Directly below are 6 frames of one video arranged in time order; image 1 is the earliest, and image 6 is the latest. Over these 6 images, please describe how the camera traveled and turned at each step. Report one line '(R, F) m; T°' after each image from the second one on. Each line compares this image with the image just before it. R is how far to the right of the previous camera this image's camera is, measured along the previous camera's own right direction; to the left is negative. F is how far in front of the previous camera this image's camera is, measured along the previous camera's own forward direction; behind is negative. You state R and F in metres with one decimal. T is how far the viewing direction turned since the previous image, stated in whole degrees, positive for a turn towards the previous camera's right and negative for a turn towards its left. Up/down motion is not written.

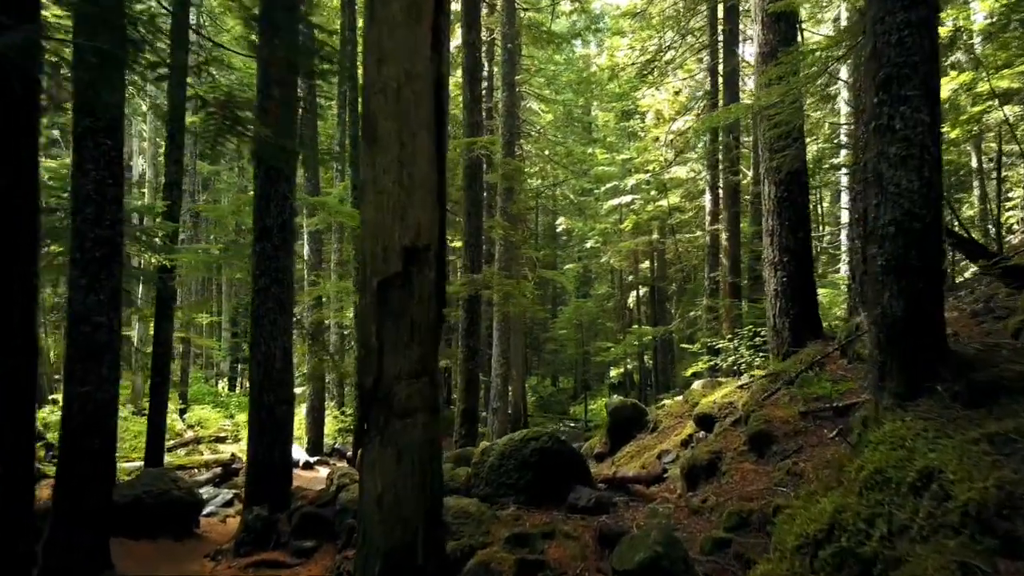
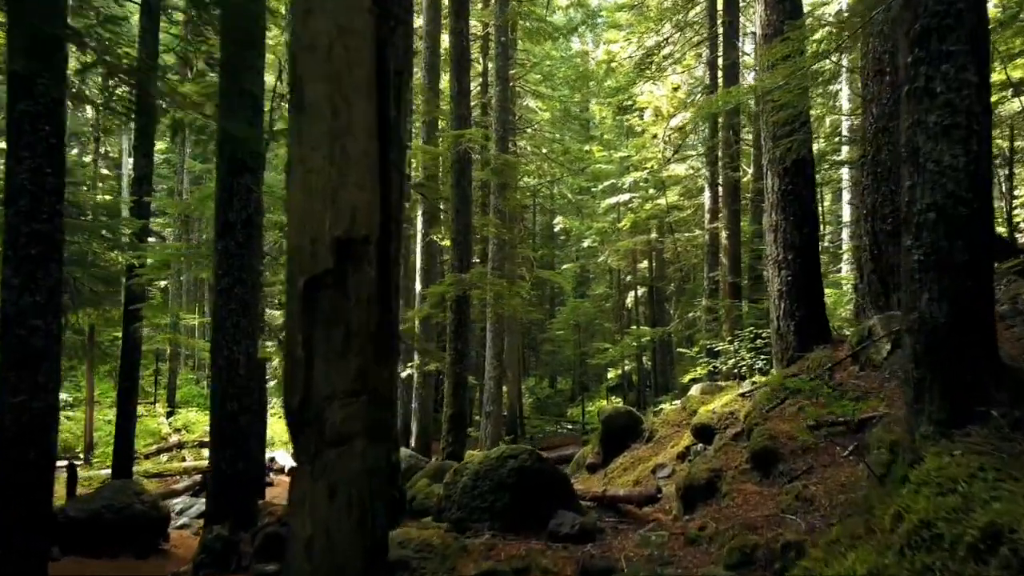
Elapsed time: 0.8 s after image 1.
(+0.2, +0.5) m; 0°
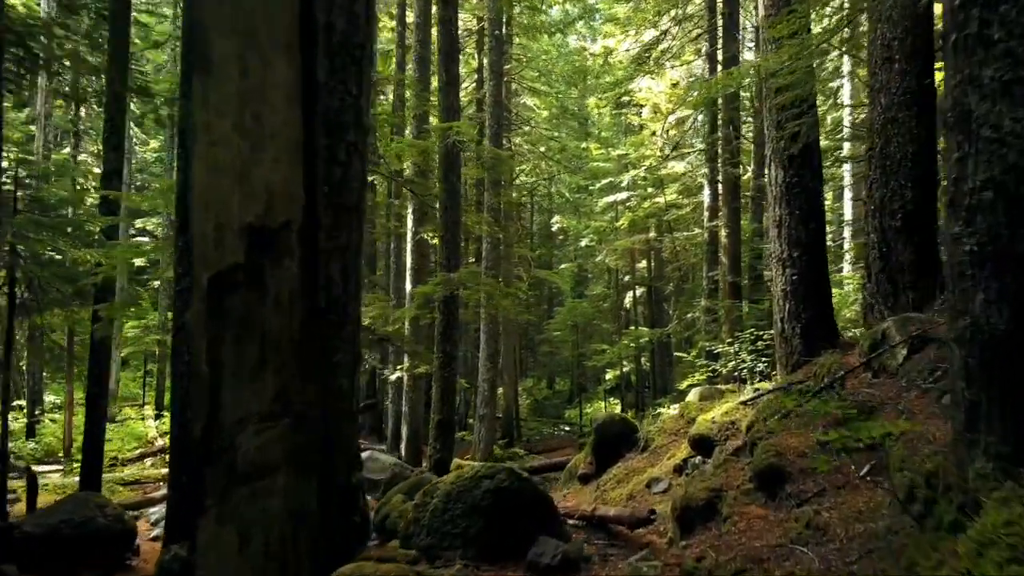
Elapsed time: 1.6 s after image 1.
(+0.1, +0.5) m; 0°
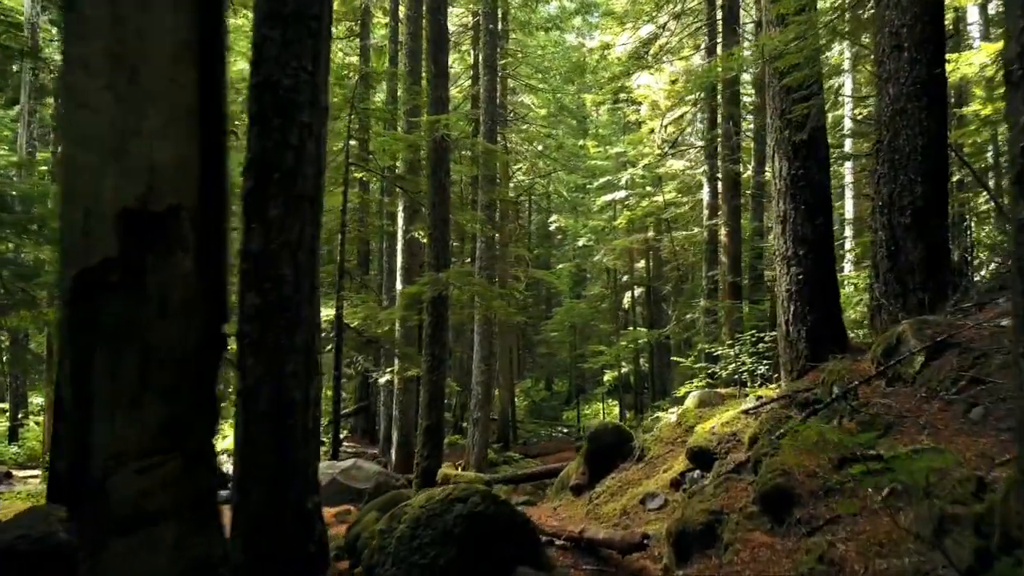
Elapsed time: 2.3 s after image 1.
(+0.1, +0.4) m; 0°
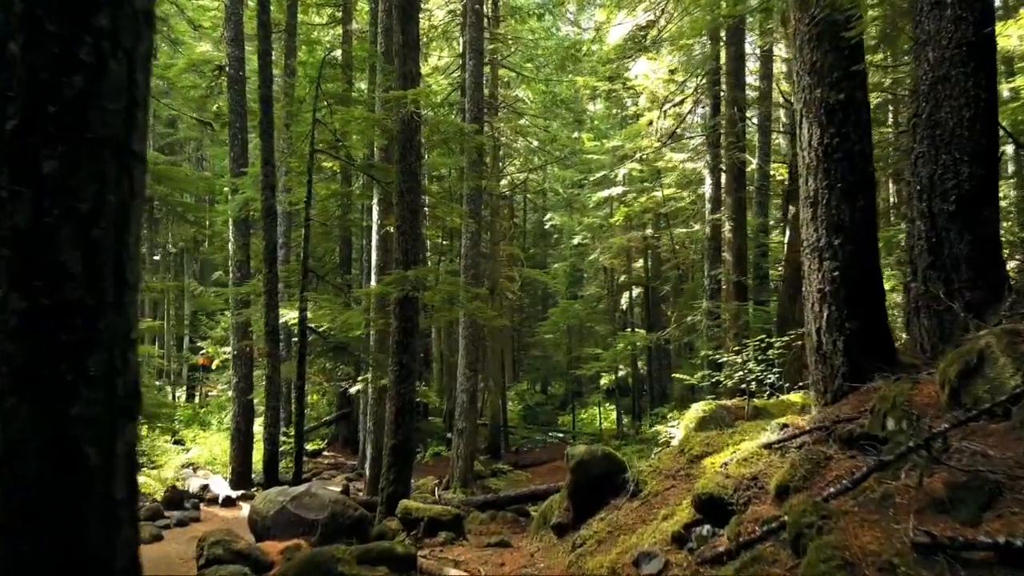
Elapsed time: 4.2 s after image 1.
(+0.3, +1.2) m; 0°
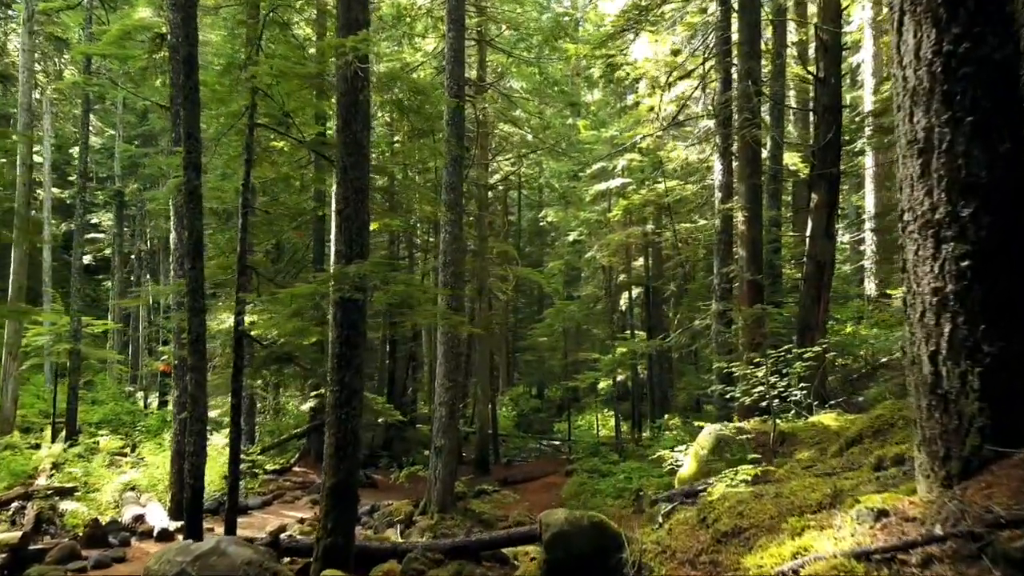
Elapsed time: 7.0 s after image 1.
(+0.3, +1.8) m; 0°
